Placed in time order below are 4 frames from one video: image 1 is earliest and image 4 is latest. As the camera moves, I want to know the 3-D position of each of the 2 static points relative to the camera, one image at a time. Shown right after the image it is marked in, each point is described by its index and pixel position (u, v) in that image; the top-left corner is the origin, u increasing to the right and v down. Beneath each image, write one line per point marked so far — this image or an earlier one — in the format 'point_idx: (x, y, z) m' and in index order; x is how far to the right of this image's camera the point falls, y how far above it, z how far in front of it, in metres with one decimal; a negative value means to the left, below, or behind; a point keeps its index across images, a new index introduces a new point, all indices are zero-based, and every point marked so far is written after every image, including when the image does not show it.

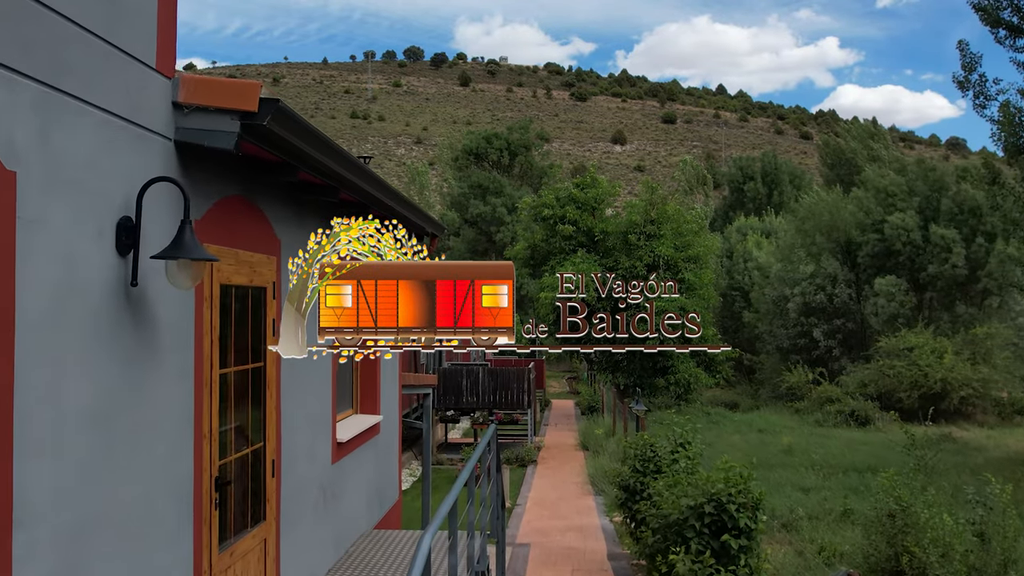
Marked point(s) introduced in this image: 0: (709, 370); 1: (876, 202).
0: (+5.1, -2.1, +18.2) m
1: (+9.9, +2.4, +19.0) m
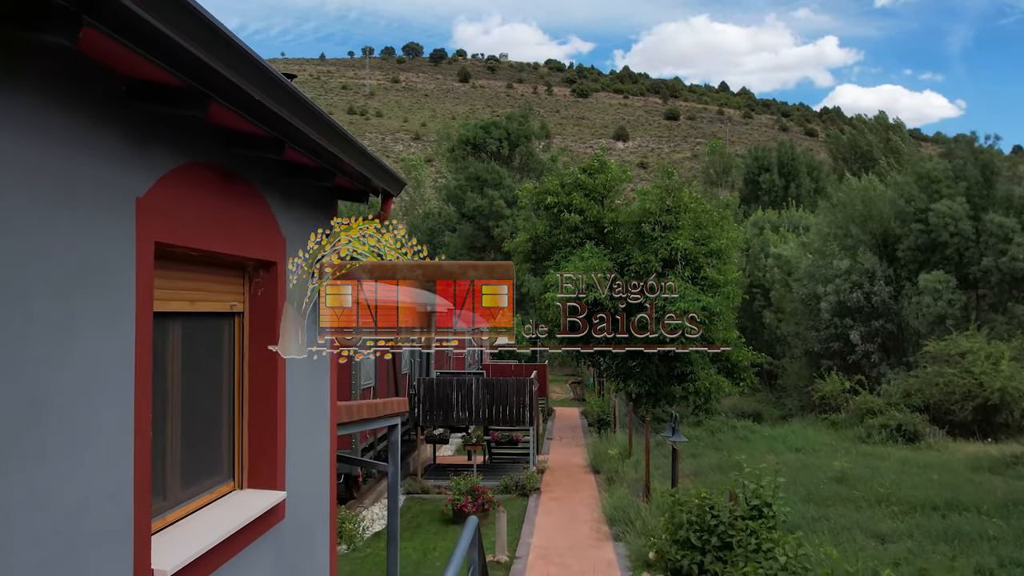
0: (+5.1, -2.1, +16.2) m
1: (+9.8, +2.5, +17.0) m
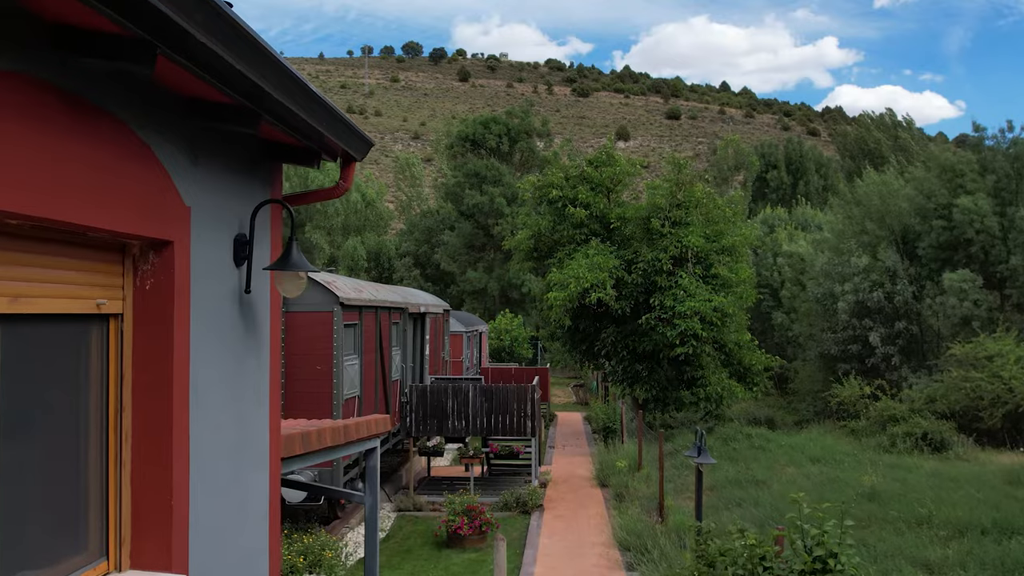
0: (+5.1, -2.1, +15.3) m
1: (+9.8, +2.5, +16.1) m
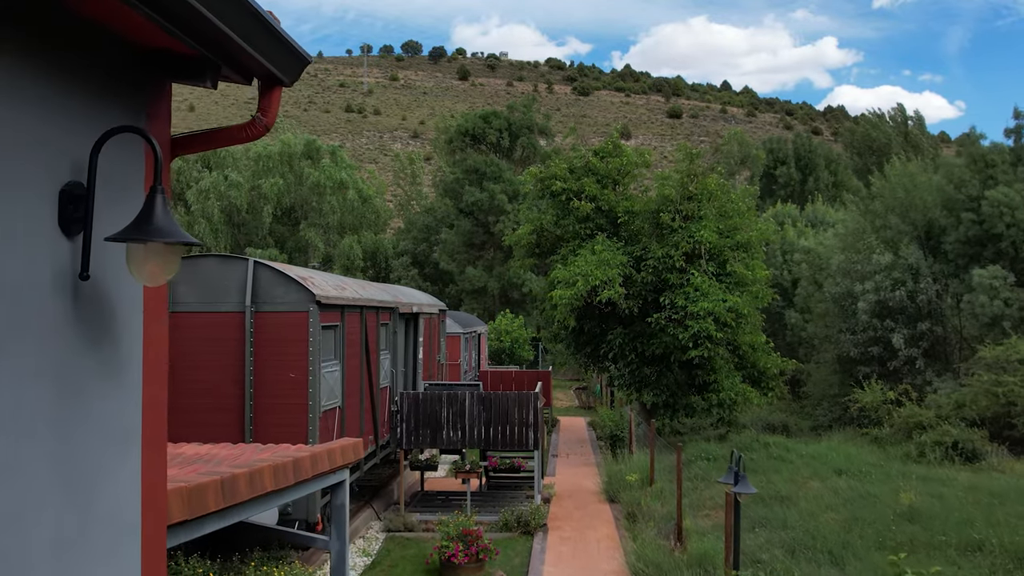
0: (+5.1, -2.0, +14.4) m
1: (+9.9, +2.5, +15.2) m
